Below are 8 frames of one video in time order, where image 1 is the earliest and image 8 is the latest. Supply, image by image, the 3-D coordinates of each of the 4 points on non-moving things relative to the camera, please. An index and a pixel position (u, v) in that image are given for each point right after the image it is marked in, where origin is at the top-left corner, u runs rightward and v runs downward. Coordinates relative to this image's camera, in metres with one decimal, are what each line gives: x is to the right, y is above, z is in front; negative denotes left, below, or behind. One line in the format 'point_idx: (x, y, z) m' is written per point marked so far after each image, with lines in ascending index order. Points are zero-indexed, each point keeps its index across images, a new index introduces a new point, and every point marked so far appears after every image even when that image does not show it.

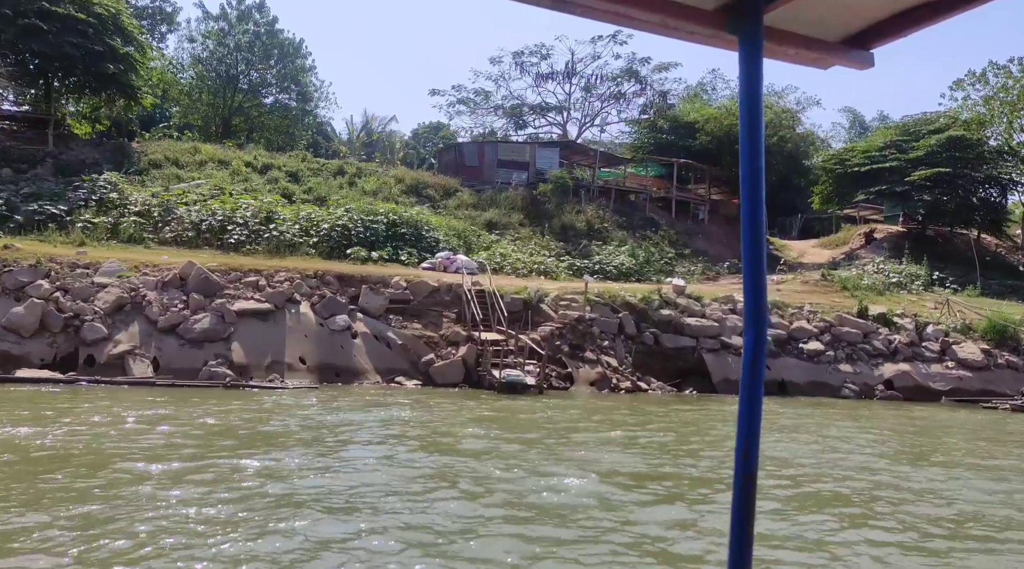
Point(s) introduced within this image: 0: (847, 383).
0: (+6.8, -2.0, +18.7) m
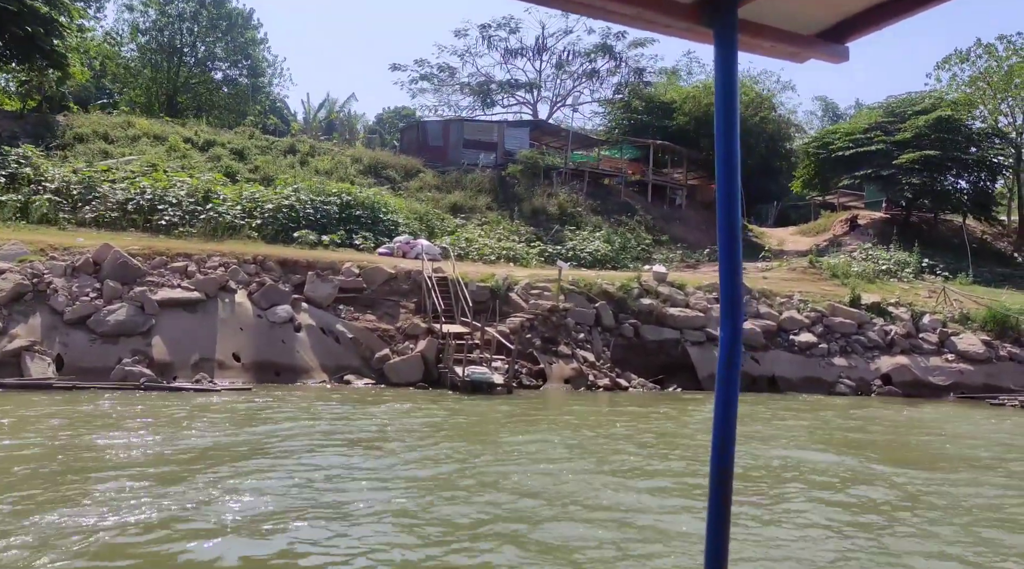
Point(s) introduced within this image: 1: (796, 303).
0: (+6.2, -1.8, +17.3) m
1: (+5.8, -0.4, +19.0) m
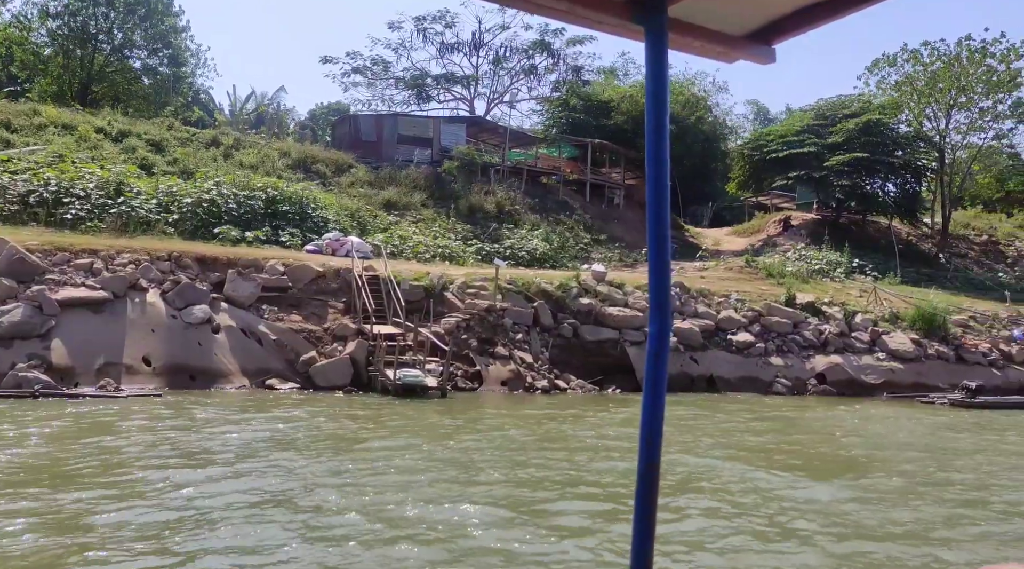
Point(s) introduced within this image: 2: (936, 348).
0: (+5.0, -1.7, +17.1) m
1: (+4.5, -0.4, +18.7) m
2: (+8.5, -1.3, +18.5) m
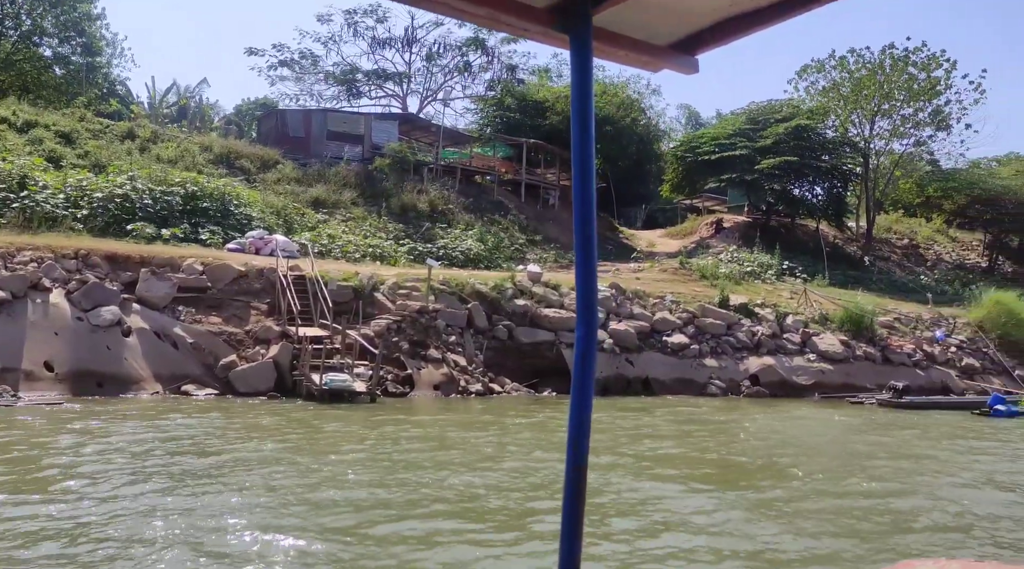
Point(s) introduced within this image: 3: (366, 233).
0: (+3.7, -1.8, +17.0) m
1: (+3.2, -0.4, +18.5) m
2: (+7.2, -1.3, +18.6) m
3: (-3.1, +1.1, +19.0) m
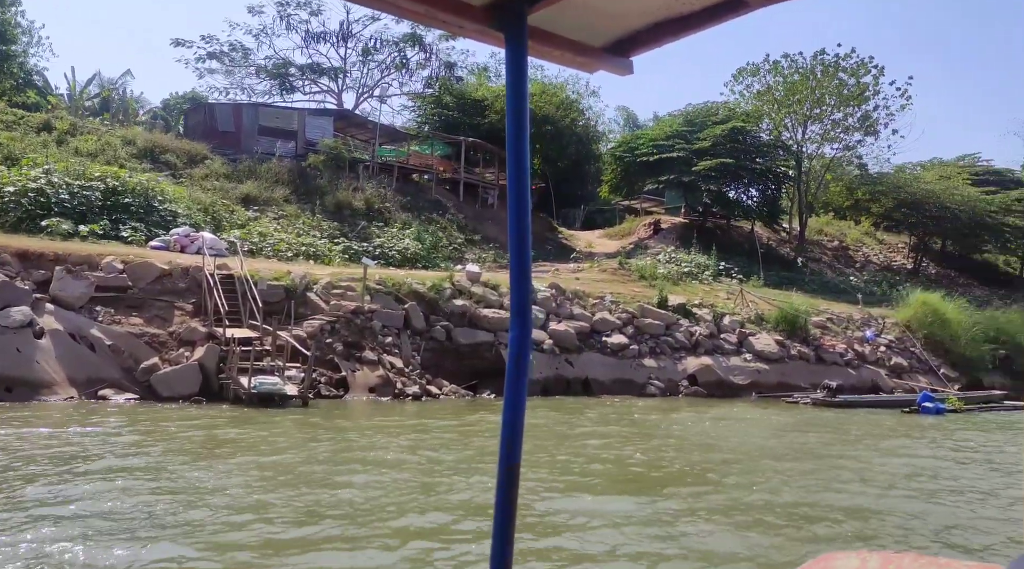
0: (+2.6, -1.8, +16.8) m
1: (+1.9, -0.4, +18.4) m
2: (+5.9, -1.3, +18.7) m
3: (-4.3, +1.1, +18.4) m
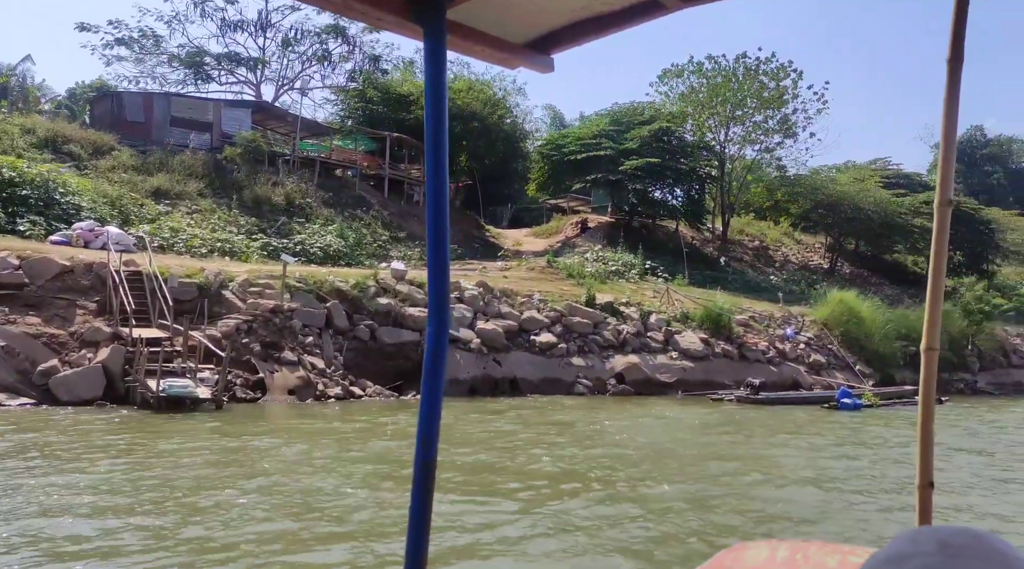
0: (+1.3, -1.7, +16.6) m
1: (+0.5, -0.3, +18.1) m
2: (+4.4, -1.3, +18.7) m
3: (-5.7, +1.1, +17.6) m
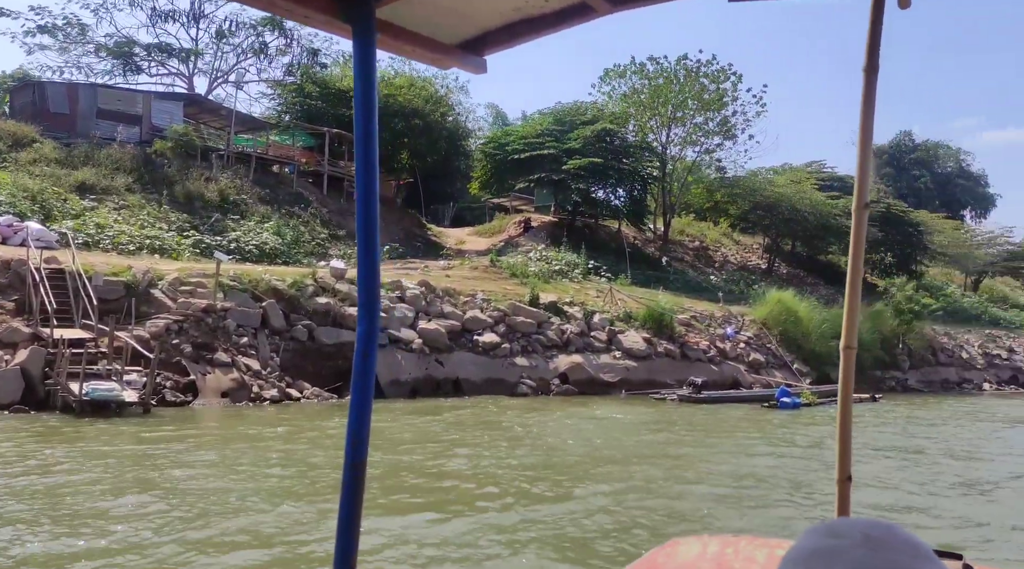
0: (+0.2, -1.7, +16.3) m
1: (-0.6, -0.3, +17.7) m
2: (+3.3, -1.2, +18.6) m
3: (-6.8, +1.1, +16.9) m
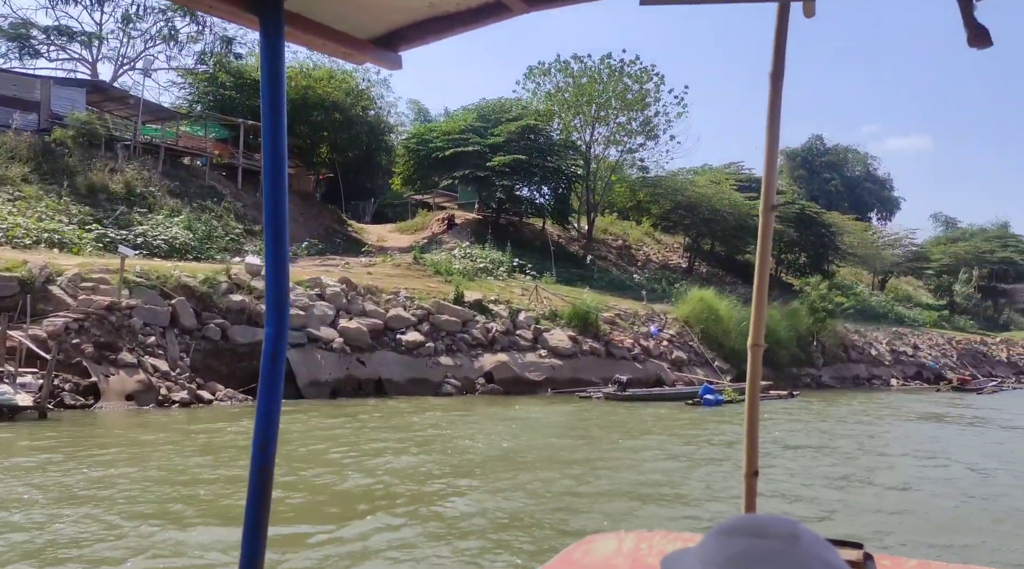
0: (-1.1, -1.6, +15.9) m
1: (-2.1, -0.3, +17.2) m
2: (+1.7, -1.2, +18.4) m
3: (-8.2, +1.2, +15.8) m
